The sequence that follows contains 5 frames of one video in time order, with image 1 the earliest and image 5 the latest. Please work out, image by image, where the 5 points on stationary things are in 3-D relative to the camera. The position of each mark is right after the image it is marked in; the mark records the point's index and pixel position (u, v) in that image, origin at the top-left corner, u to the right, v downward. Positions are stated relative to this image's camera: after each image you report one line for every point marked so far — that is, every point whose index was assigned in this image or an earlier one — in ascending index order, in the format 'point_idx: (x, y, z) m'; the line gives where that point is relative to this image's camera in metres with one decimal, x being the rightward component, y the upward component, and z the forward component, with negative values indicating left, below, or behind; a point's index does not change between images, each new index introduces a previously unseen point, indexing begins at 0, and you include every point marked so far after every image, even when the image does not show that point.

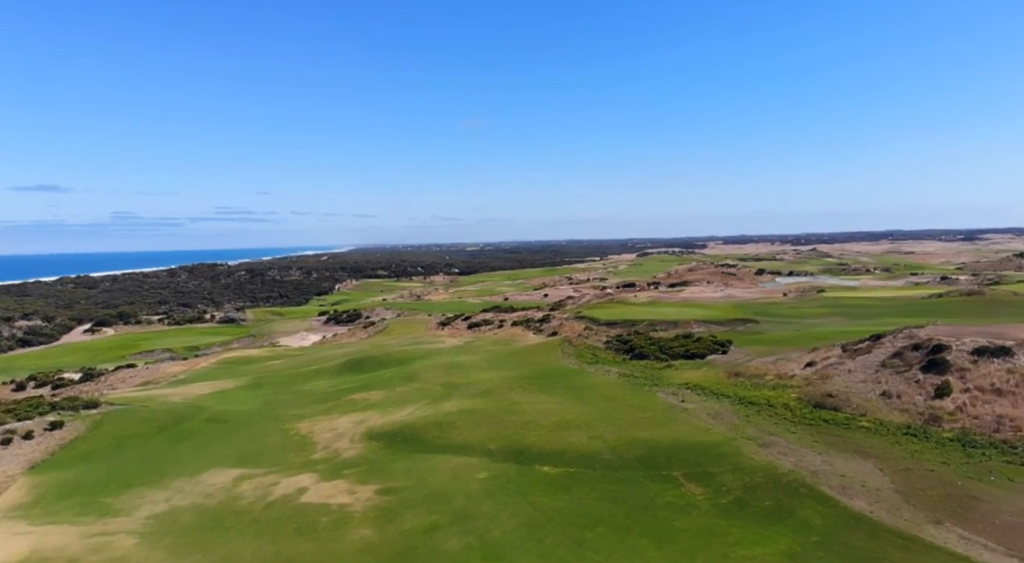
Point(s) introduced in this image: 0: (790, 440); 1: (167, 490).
0: (+8.2, -4.7, +18.5) m
1: (-10.7, -6.5, +19.5) m
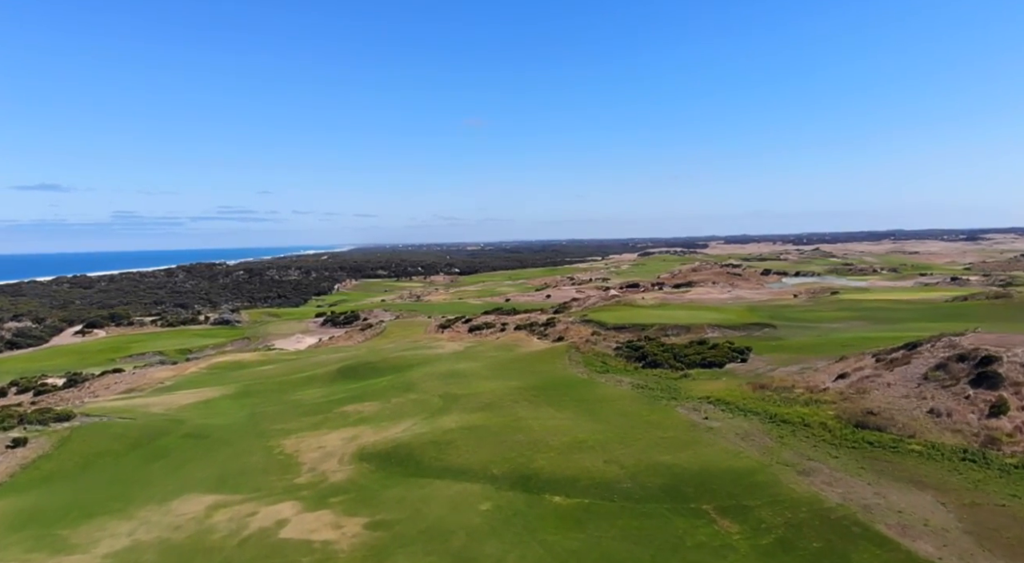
0: (+8.4, -4.8, +16.4) m
1: (-10.5, -6.6, +17.4) m
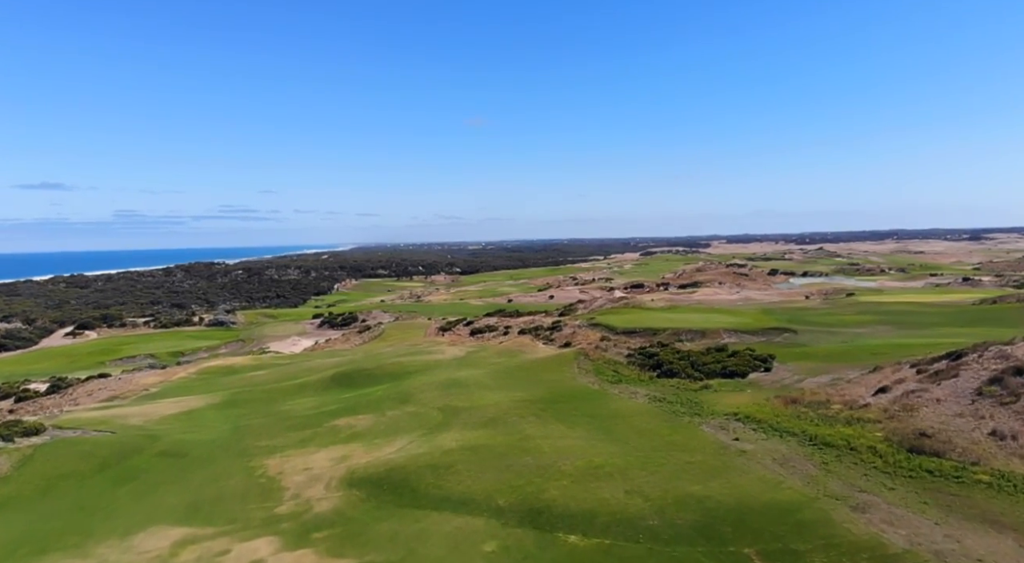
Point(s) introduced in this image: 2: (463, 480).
0: (+8.6, -5.0, +14.2) m
1: (-10.3, -6.7, +15.3) m
2: (-1.3, -5.4, +17.3) m
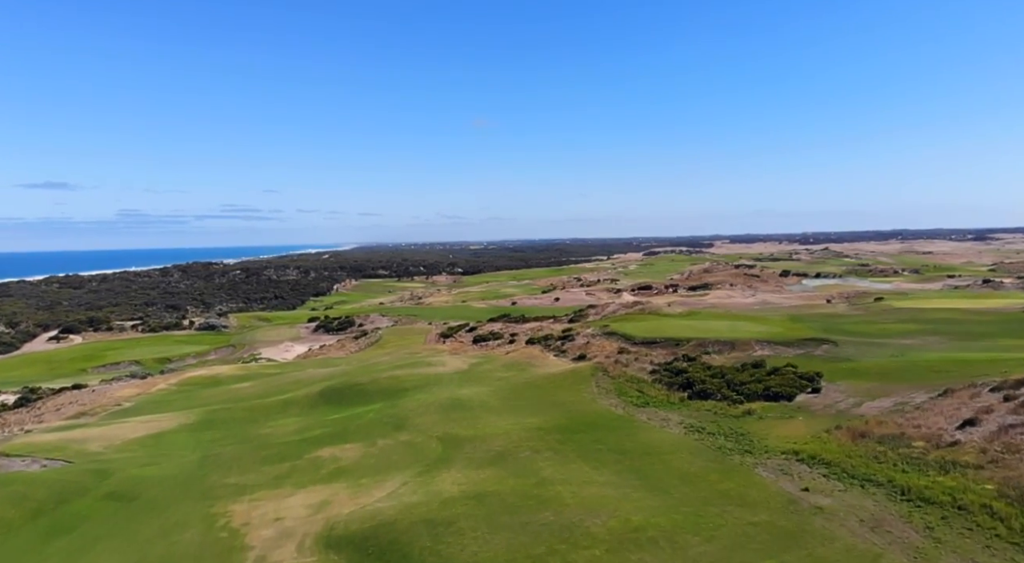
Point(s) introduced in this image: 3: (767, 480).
0: (+8.9, -5.3, +10.7) m
1: (-9.9, -7.0, +11.8) m
2: (-1.0, -5.7, +13.8) m
3: (+6.3, -4.9, +15.5) m
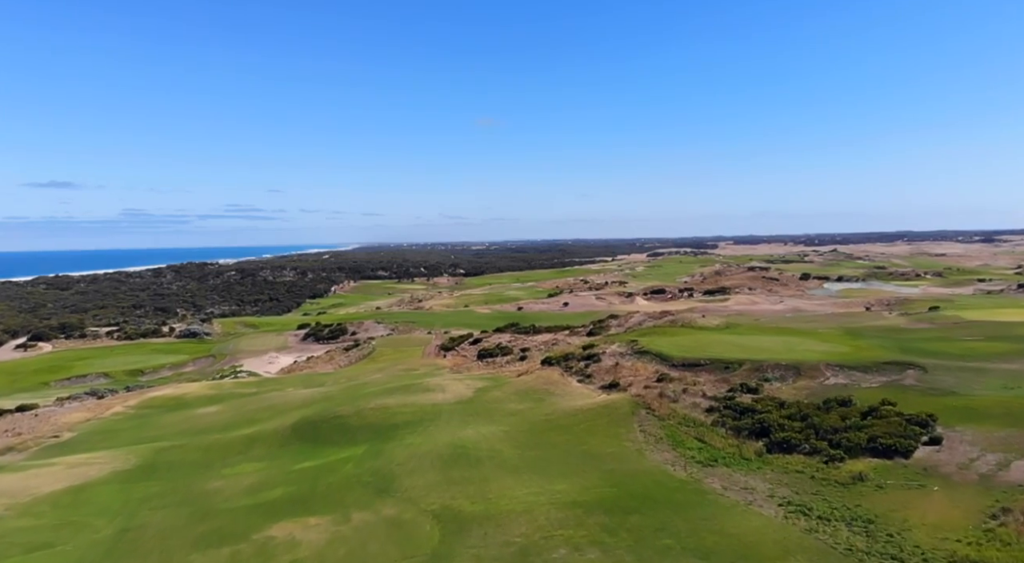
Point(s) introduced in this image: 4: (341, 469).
0: (+9.5, -5.7, +4.8) m
1: (-9.4, -7.4, +5.9) m
2: (-0.4, -6.1, +8.0) m
3: (+6.9, -5.3, +9.7) m
4: (-5.4, -5.9, +20.0) m
